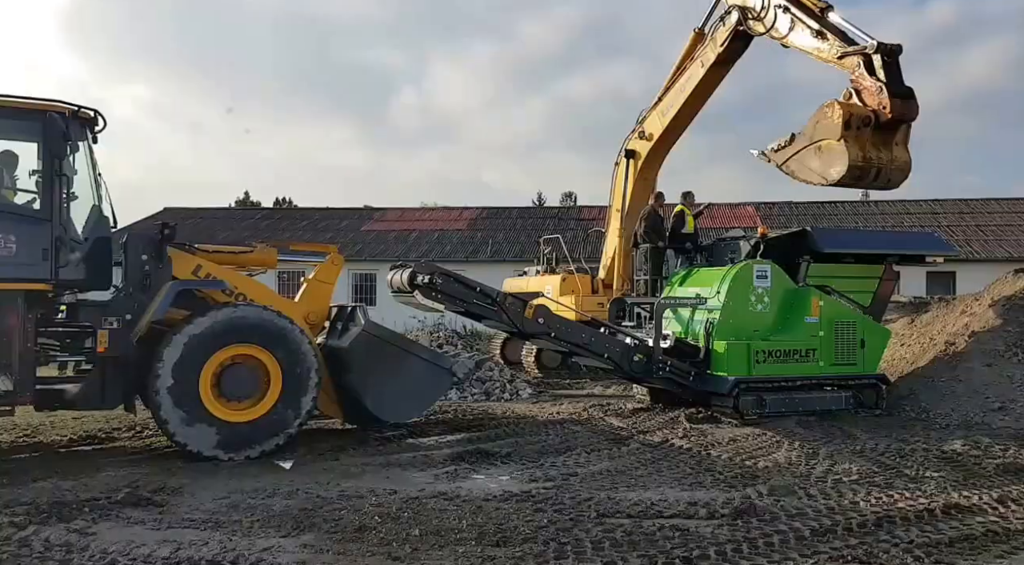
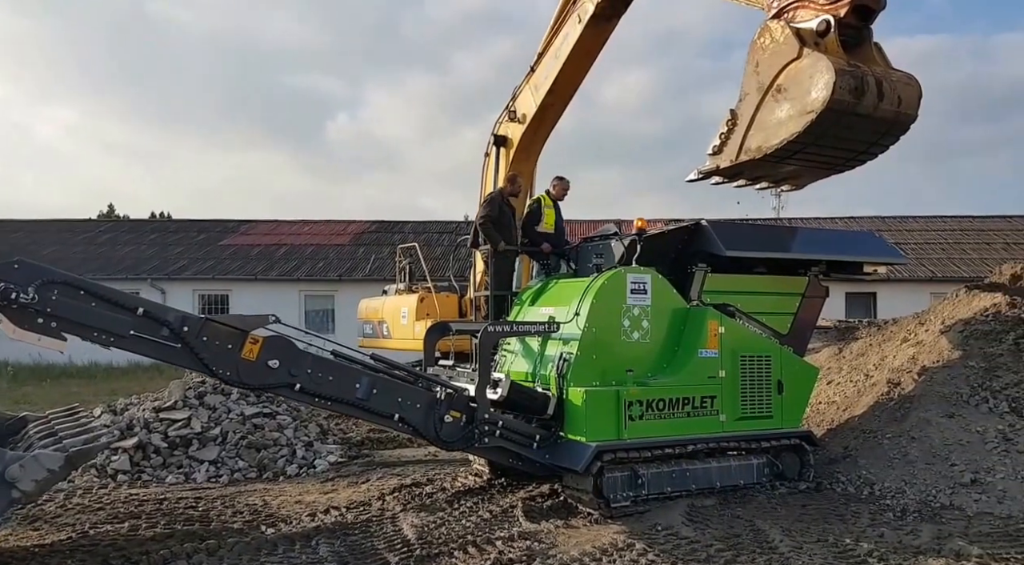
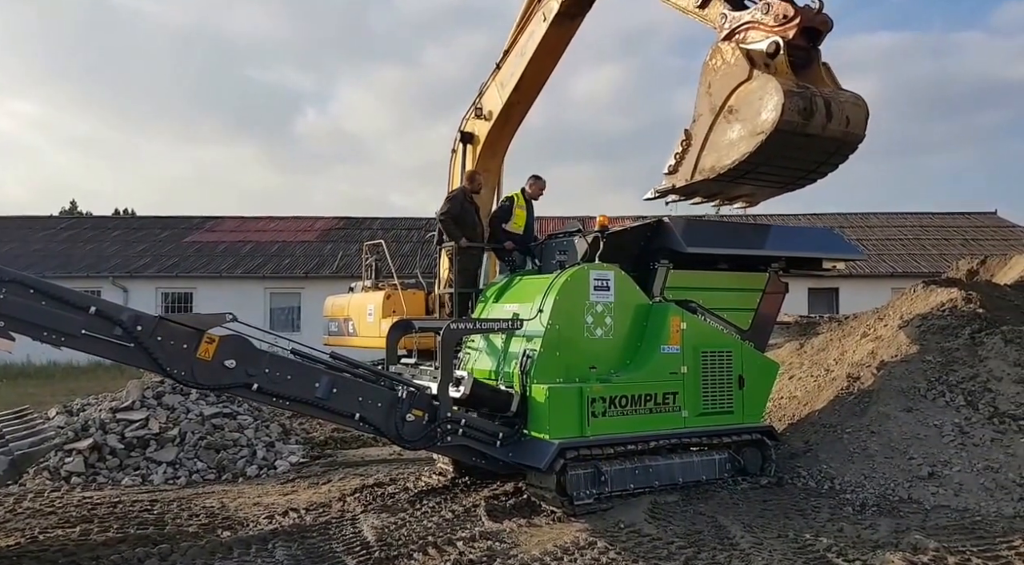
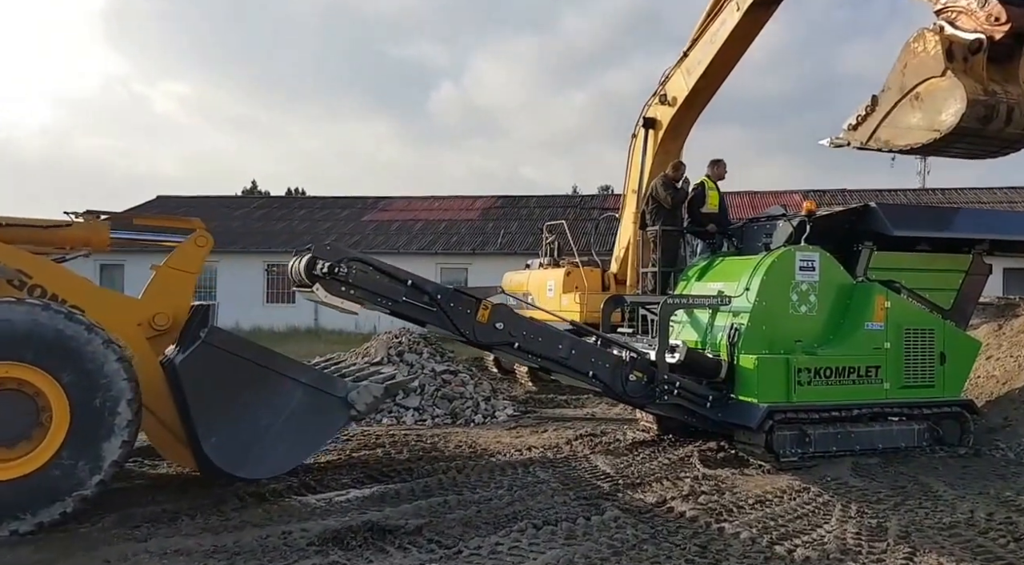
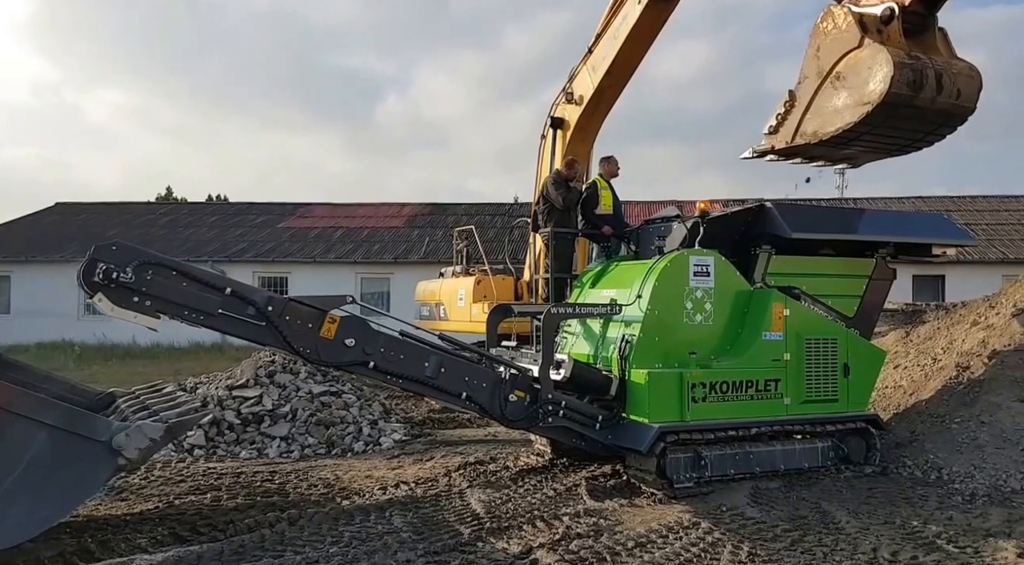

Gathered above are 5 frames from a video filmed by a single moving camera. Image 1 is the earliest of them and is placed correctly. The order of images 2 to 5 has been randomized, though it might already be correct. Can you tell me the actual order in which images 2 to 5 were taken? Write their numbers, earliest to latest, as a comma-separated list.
4, 5, 2, 3
